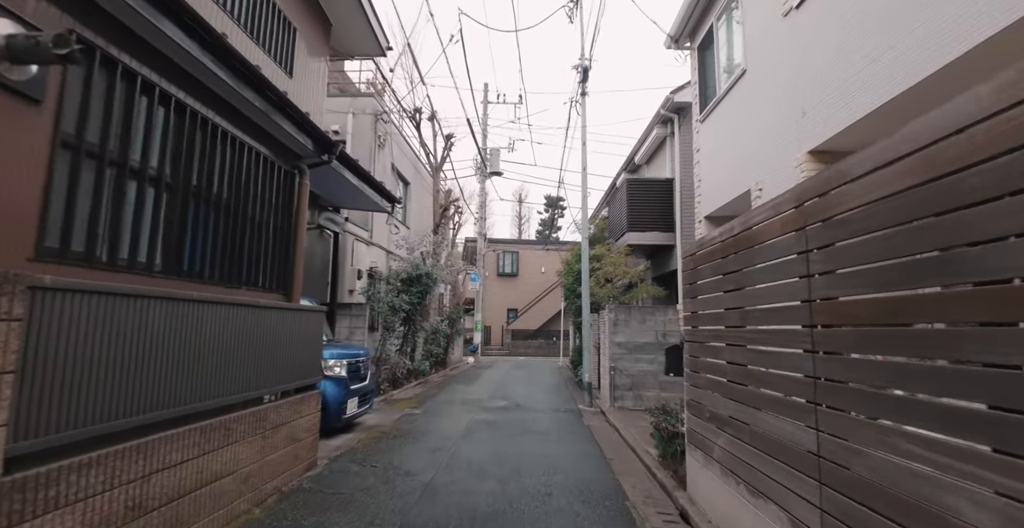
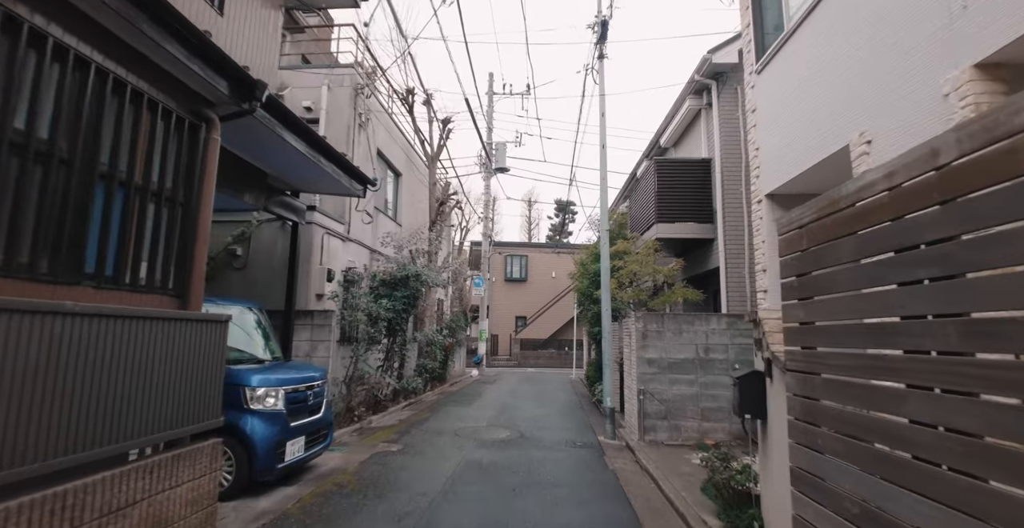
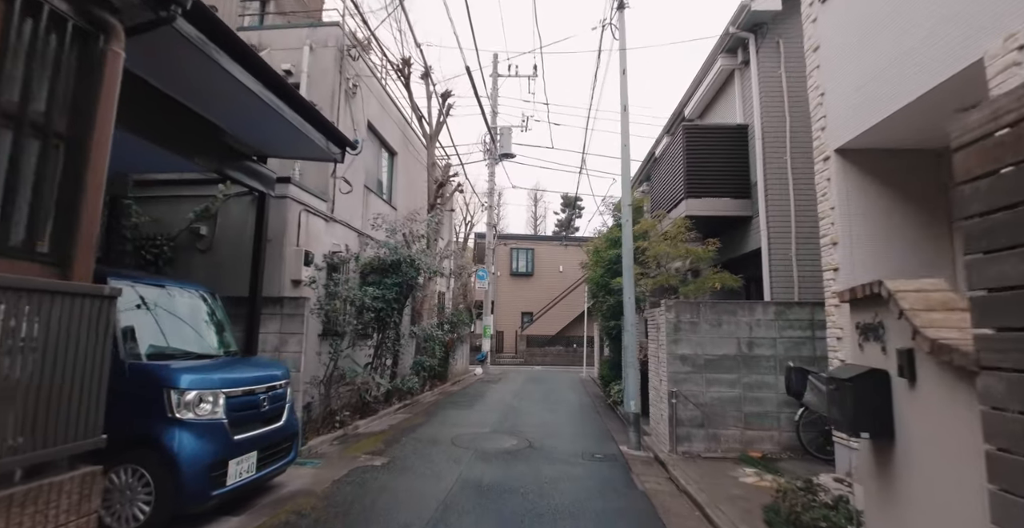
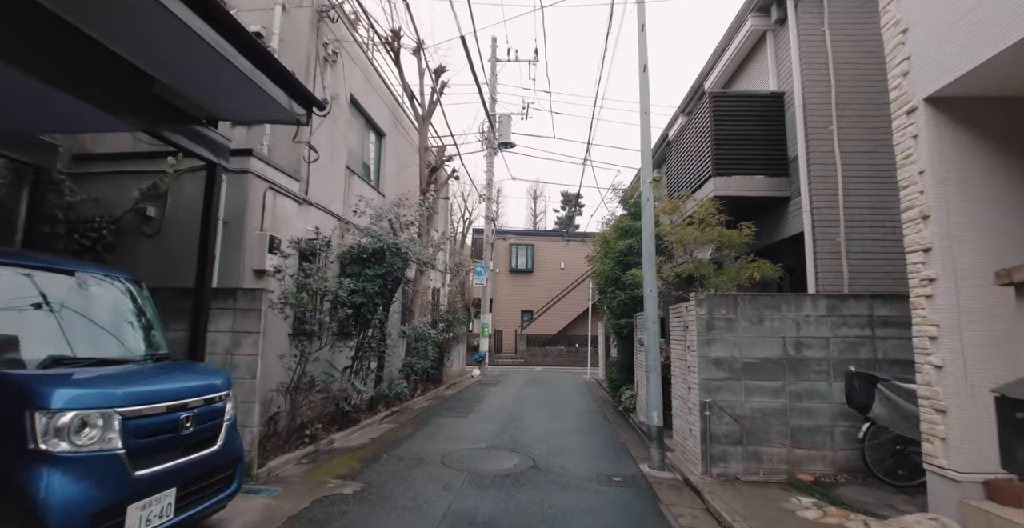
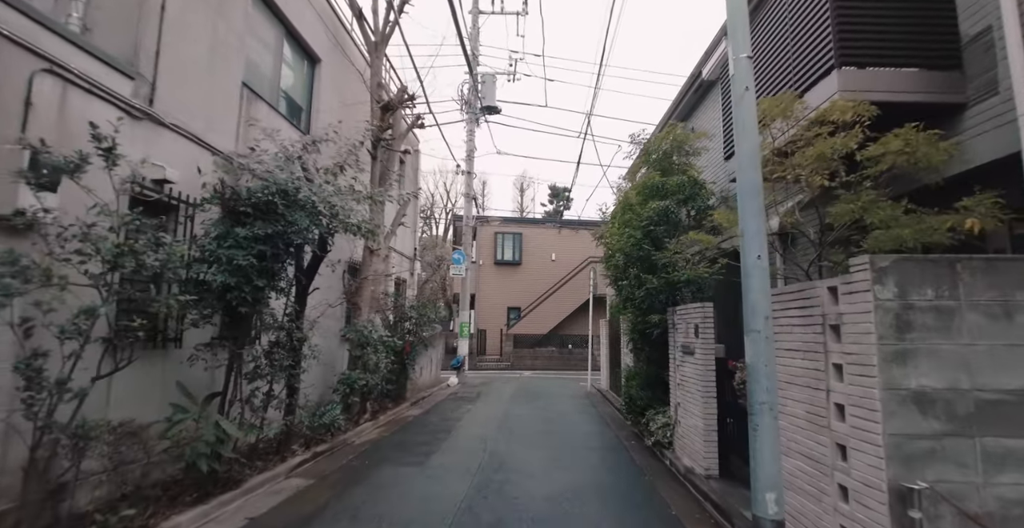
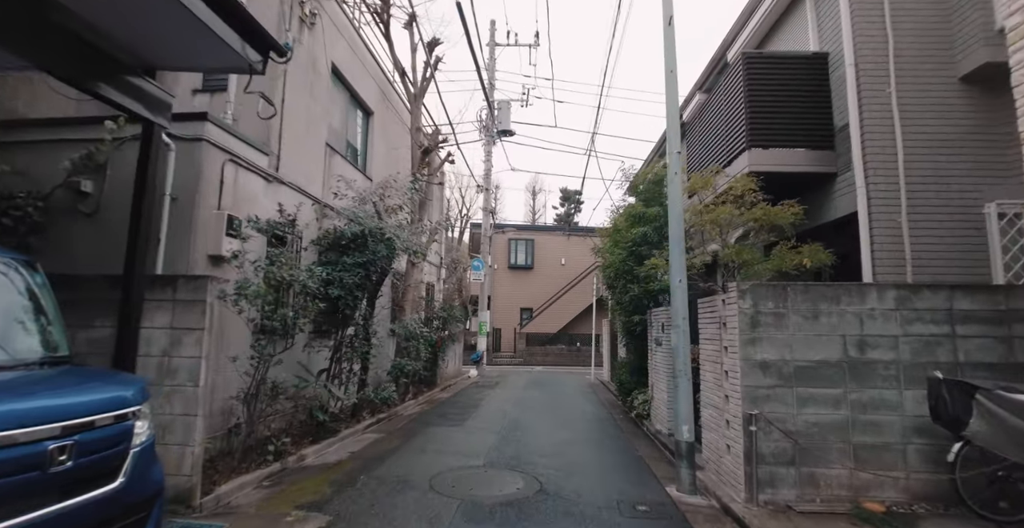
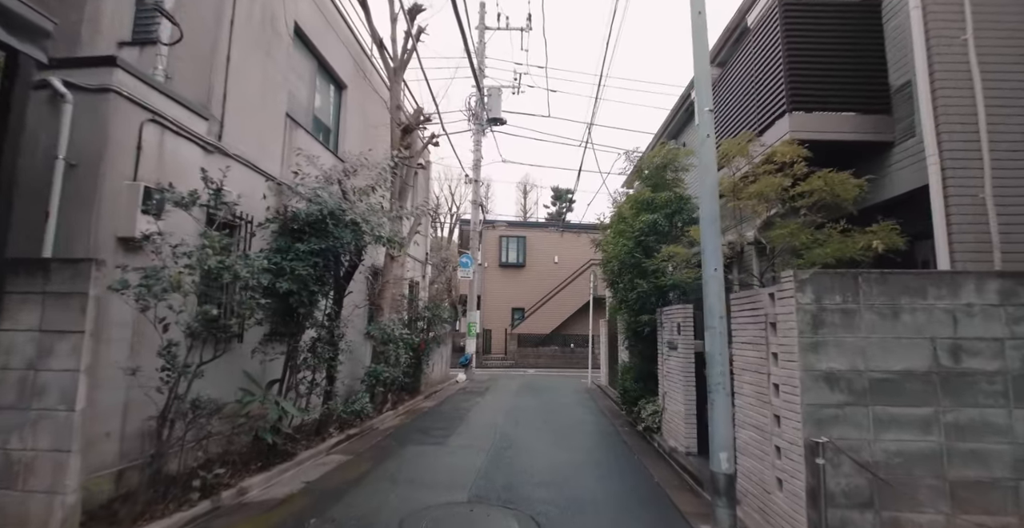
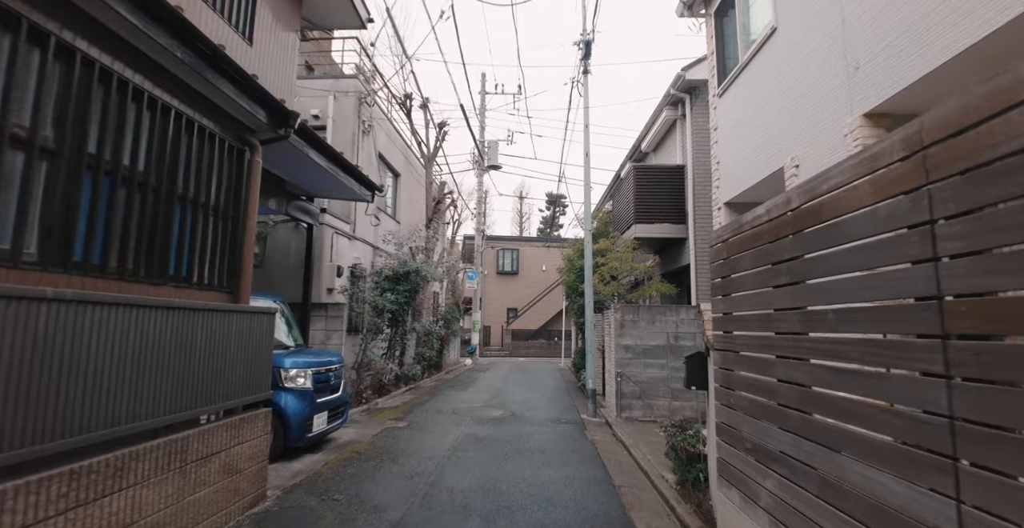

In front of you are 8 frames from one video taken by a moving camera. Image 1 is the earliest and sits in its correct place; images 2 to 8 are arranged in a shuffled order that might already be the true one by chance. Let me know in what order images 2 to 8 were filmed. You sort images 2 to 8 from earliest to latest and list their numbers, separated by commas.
8, 2, 3, 4, 6, 7, 5
